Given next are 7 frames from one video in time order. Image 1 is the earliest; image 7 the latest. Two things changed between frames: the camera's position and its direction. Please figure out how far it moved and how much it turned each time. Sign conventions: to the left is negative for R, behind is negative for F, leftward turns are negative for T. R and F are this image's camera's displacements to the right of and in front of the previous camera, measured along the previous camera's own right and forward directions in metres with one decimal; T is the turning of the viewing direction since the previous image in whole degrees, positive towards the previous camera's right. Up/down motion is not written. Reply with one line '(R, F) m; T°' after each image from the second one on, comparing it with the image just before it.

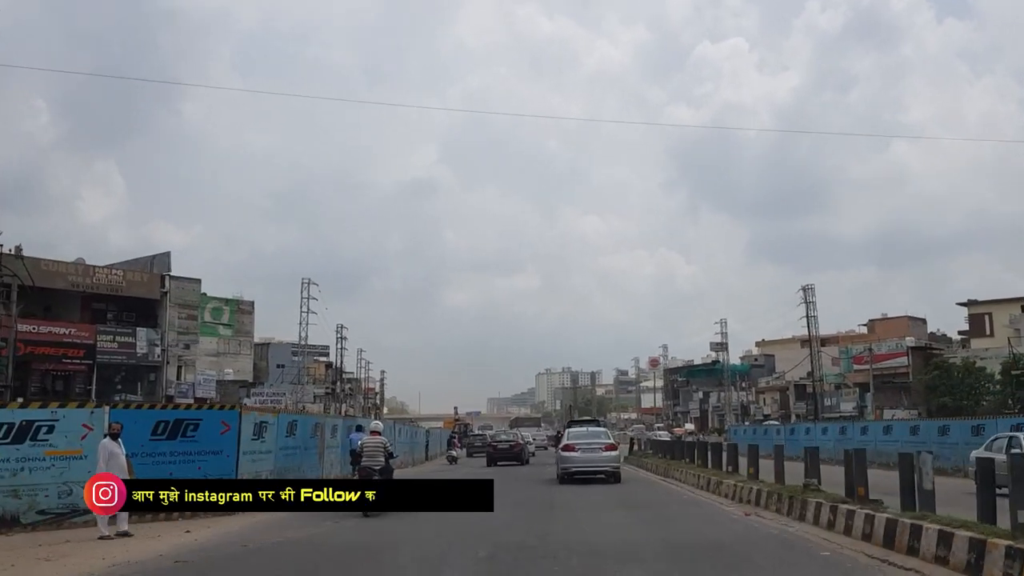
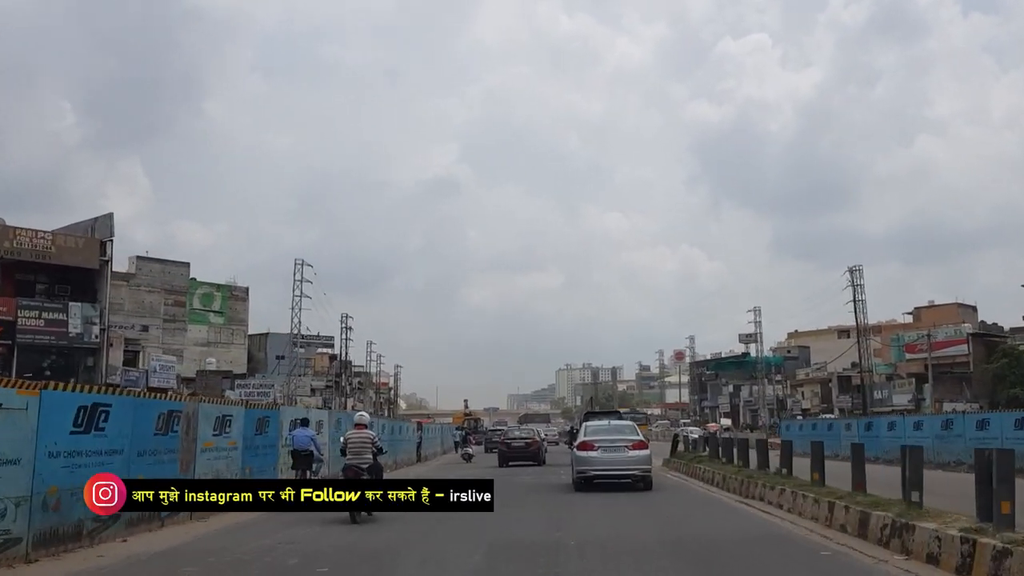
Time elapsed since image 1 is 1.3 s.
(+0.3, +5.2) m; -1°
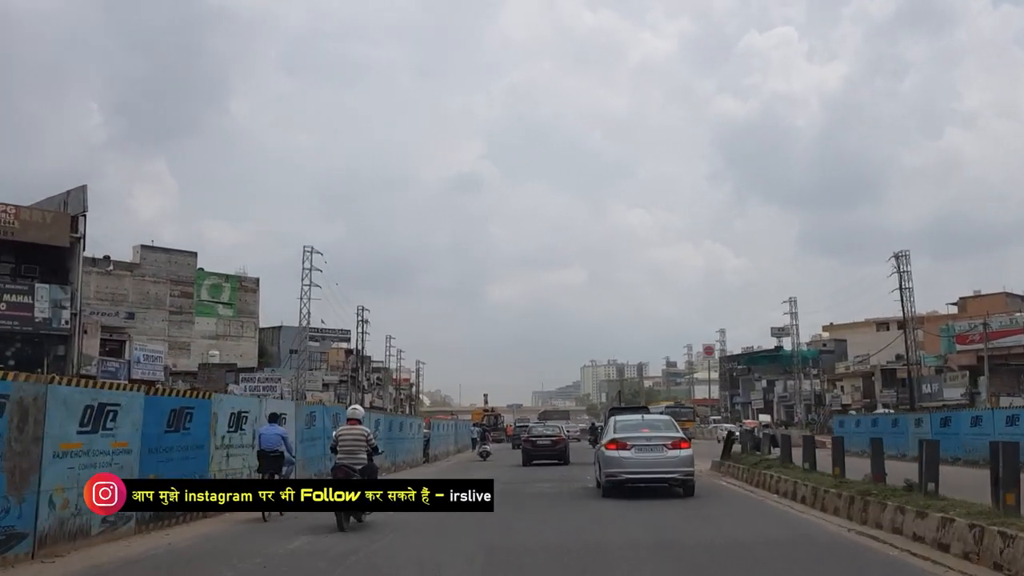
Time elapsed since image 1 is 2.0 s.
(+0.1, +2.9) m; -2°
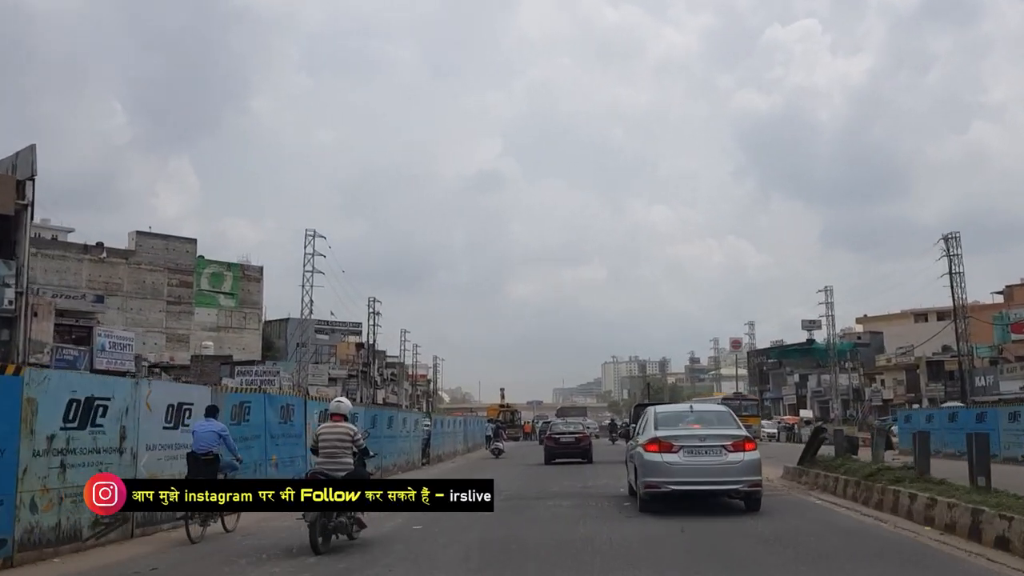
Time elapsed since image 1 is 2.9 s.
(+0.2, +3.3) m; -1°
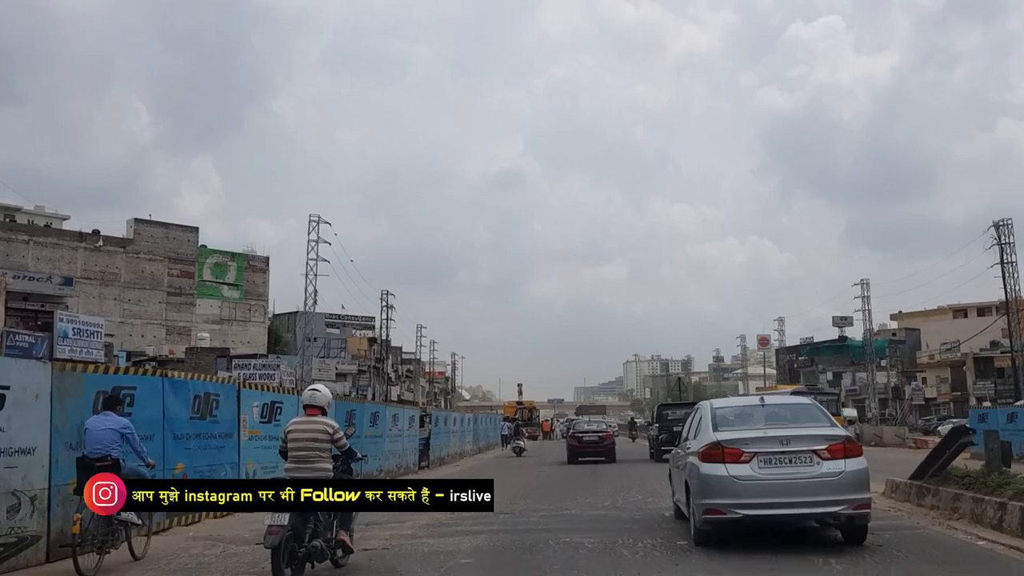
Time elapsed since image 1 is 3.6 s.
(+0.2, +2.8) m; -1°
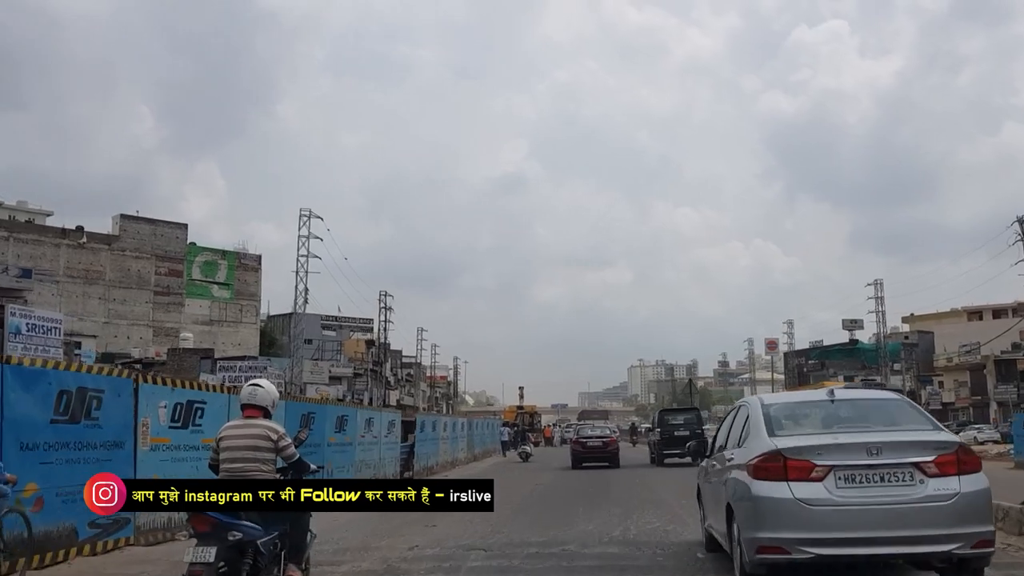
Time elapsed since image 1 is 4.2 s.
(+0.2, +1.9) m; 0°
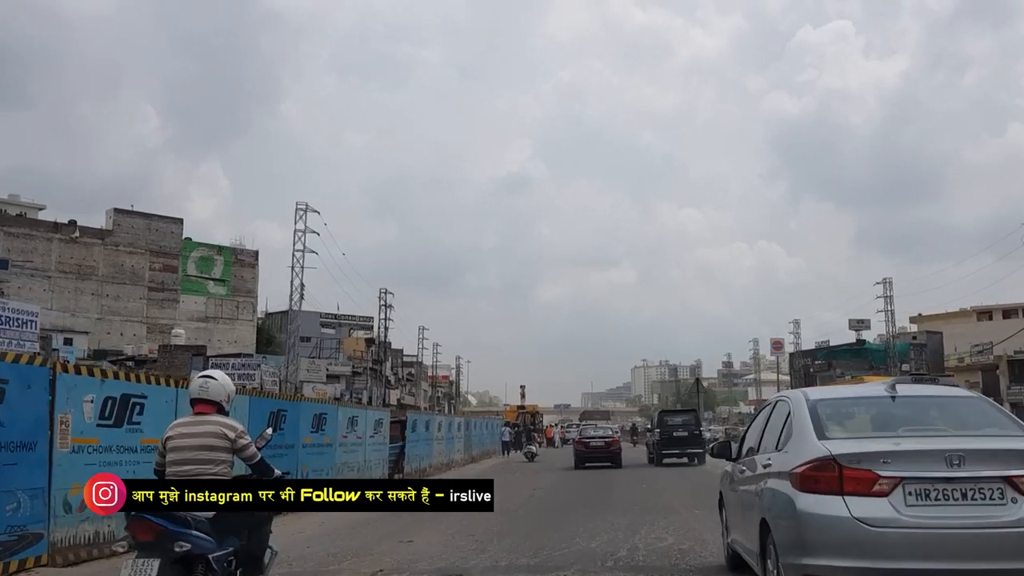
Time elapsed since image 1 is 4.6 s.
(+0.1, +1.0) m; 0°
